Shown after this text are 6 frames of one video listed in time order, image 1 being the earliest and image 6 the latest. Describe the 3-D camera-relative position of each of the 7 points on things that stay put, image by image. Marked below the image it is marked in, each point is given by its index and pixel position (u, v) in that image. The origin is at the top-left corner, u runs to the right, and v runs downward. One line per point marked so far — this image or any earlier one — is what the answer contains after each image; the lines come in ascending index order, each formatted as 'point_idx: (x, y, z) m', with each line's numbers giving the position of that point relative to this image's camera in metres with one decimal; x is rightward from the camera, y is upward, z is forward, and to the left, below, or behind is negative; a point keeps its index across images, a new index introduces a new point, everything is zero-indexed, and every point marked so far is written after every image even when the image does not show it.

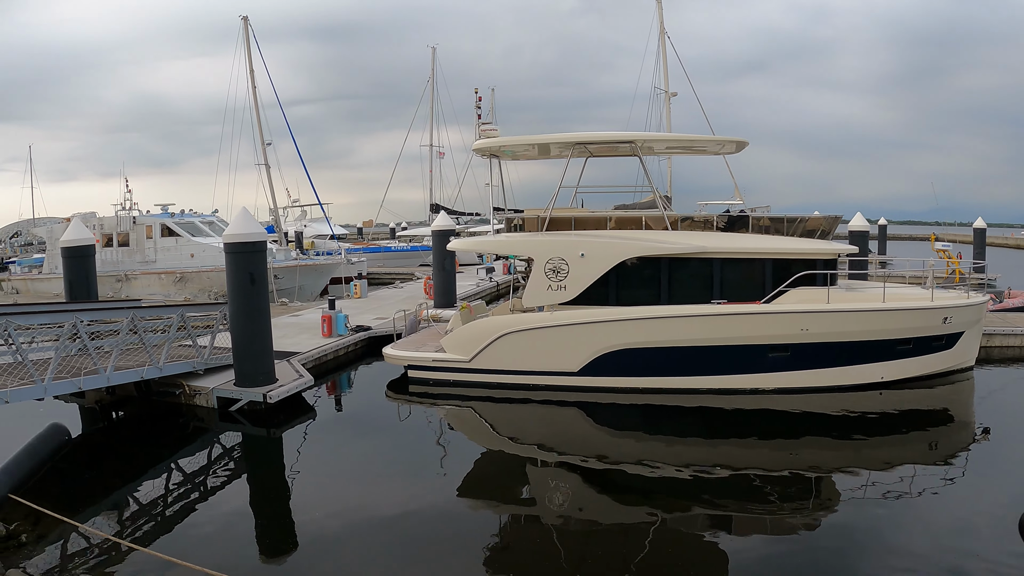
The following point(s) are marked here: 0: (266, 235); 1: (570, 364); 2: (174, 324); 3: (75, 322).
0: (-2.8, +0.6, +6.7) m
1: (+0.9, -1.1, +9.0) m
2: (-3.8, -0.4, +6.5) m
3: (-4.2, -0.3, +5.5) m
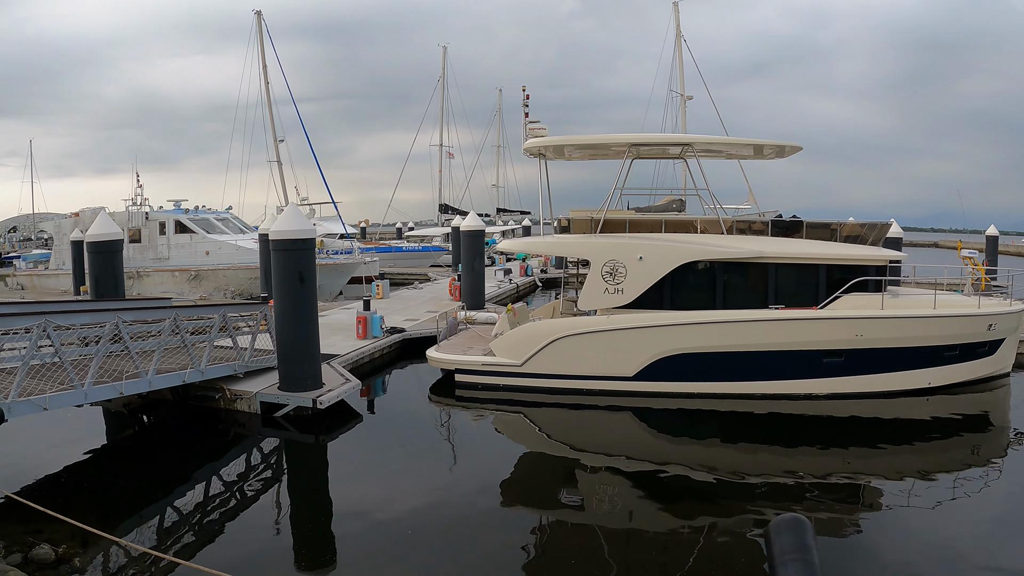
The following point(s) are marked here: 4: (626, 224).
0: (-2.1, +0.6, +6.3) m
1: (+1.6, -1.1, +8.7) m
2: (-3.1, -0.4, +6.2) m
3: (-3.5, -0.3, +5.1) m
4: (+2.3, +1.0, +9.5) m
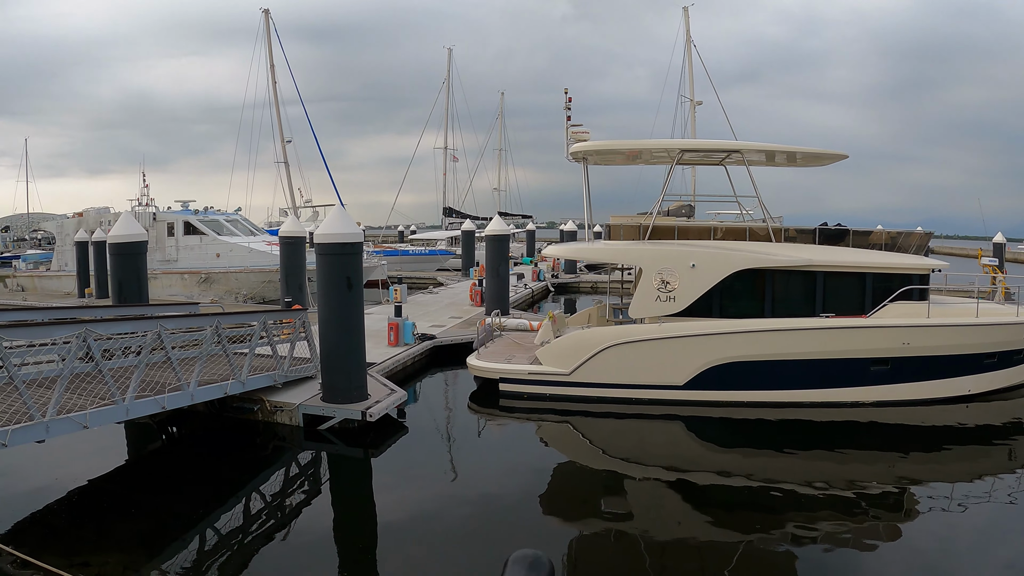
0: (-1.5, +0.6, +6.0) m
1: (+2.1, -1.2, +8.4) m
2: (-2.6, -0.4, +5.9) m
3: (-2.9, -0.4, +4.8) m
4: (+2.8, +0.9, +9.3) m
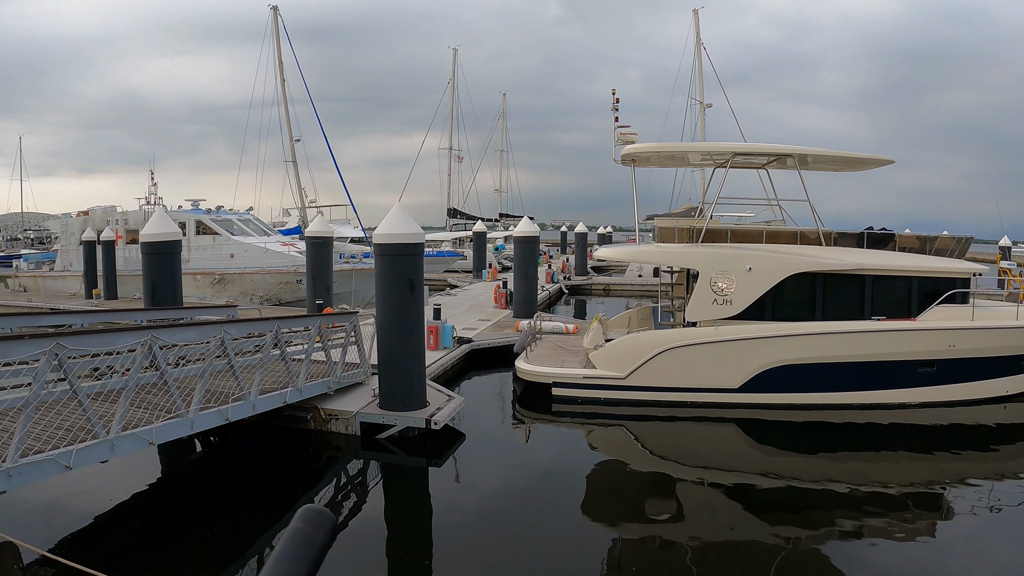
0: (-0.9, +0.5, +5.8) m
1: (+2.8, -1.3, +8.2) m
2: (-1.9, -0.5, +5.6) m
3: (-2.3, -0.4, +4.6) m
4: (+3.5, +0.8, +9.1) m
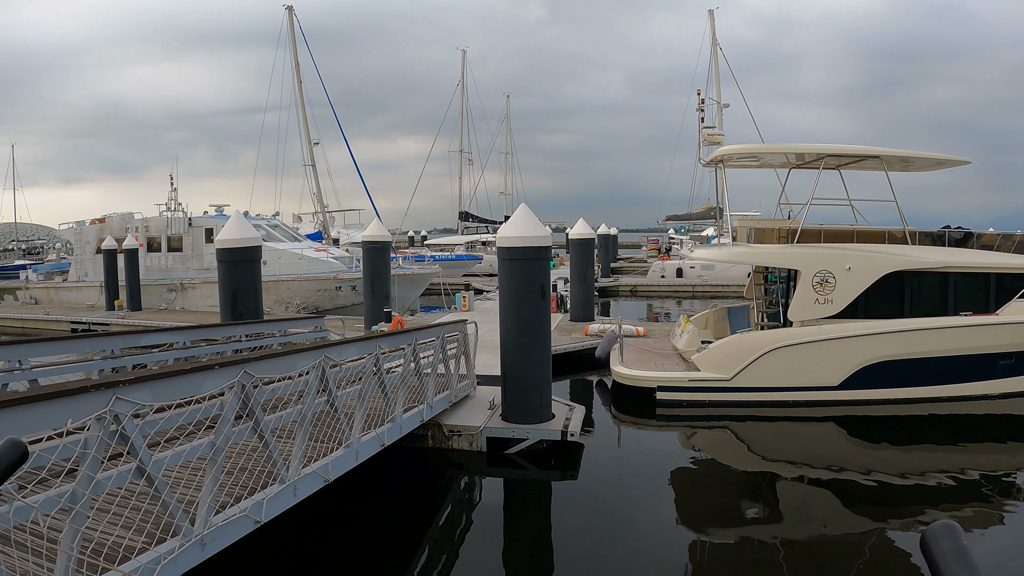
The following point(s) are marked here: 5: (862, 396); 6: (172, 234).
0: (+0.3, +0.5, +5.5) m
1: (+4.0, -1.3, +8.0) m
2: (-0.7, -0.5, +5.3) m
3: (-1.0, -0.5, +4.3) m
4: (+4.6, +0.8, +8.9) m
5: (+5.0, -1.5, +8.4) m
6: (-10.5, +1.7, +18.1) m
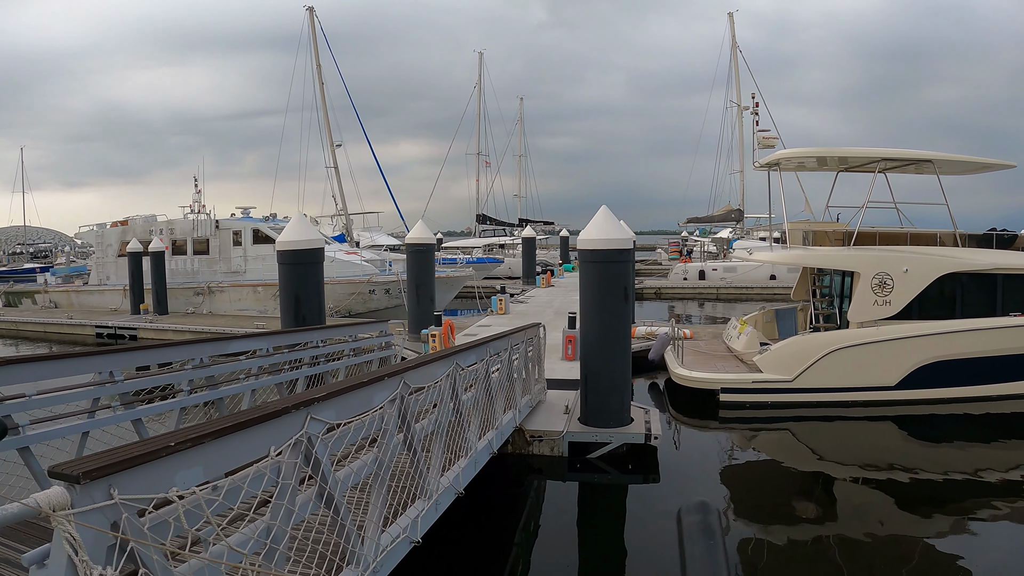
0: (+1.1, +0.4, +5.4) m
1: (+4.8, -1.3, +7.8) m
2: (+0.1, -0.6, +5.2) m
3: (-0.2, -0.5, +4.2) m
4: (+5.4, +0.8, +8.8) m
5: (+5.8, -1.6, +8.2) m
6: (-9.7, +1.6, +18.1) m
